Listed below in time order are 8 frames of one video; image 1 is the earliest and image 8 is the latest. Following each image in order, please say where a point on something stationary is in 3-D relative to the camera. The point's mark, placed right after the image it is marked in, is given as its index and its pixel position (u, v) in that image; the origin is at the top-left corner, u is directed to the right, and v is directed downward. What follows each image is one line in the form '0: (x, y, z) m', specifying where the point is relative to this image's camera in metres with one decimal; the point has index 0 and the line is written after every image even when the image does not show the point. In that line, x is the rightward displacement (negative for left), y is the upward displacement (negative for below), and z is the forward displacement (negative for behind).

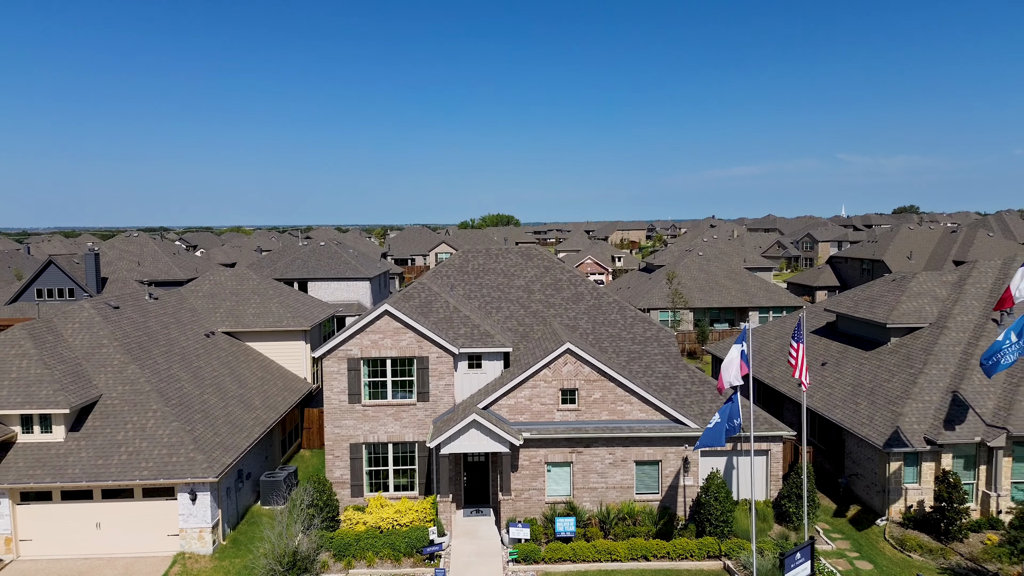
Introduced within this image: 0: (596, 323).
0: (+1.9, -0.8, +15.7) m
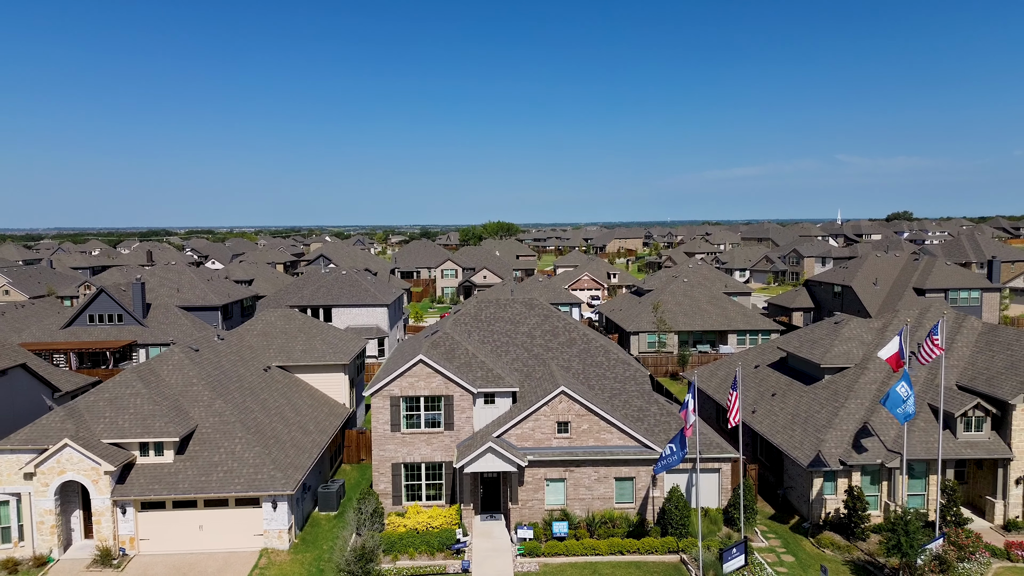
0: (+2.1, -2.1, +19.4) m
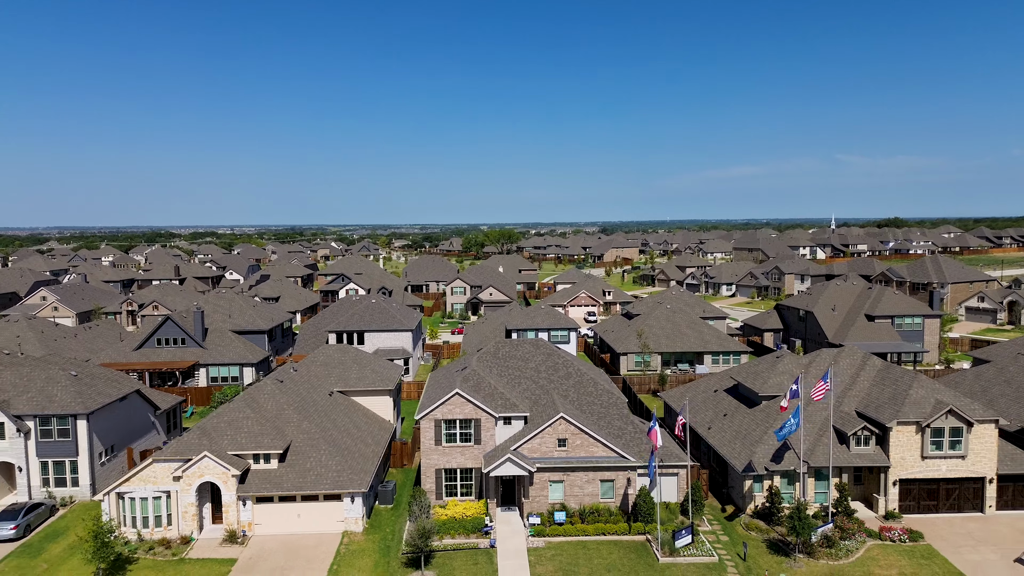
0: (+2.5, -3.8, +25.3) m
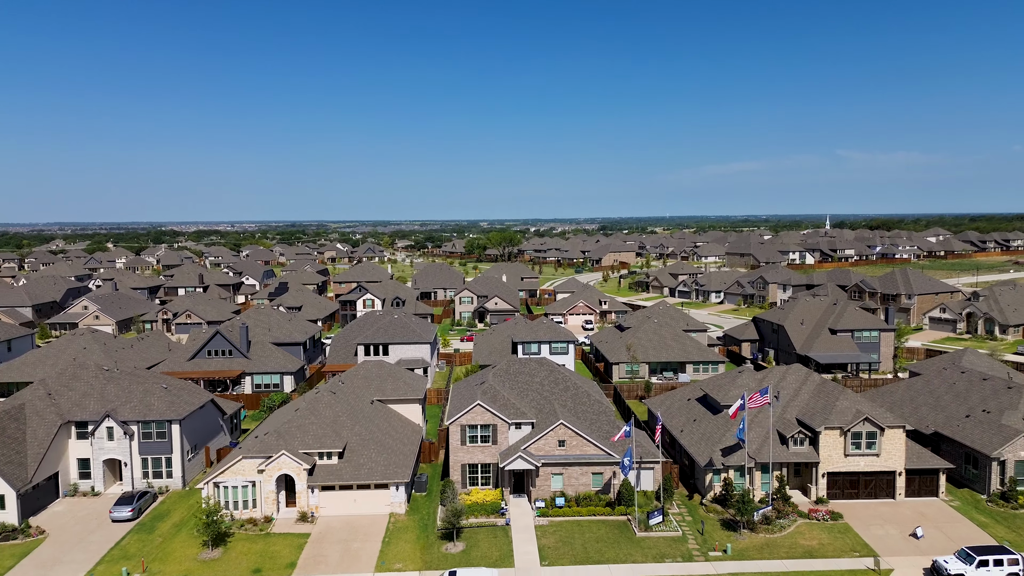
0: (+2.9, -5.1, +31.3) m
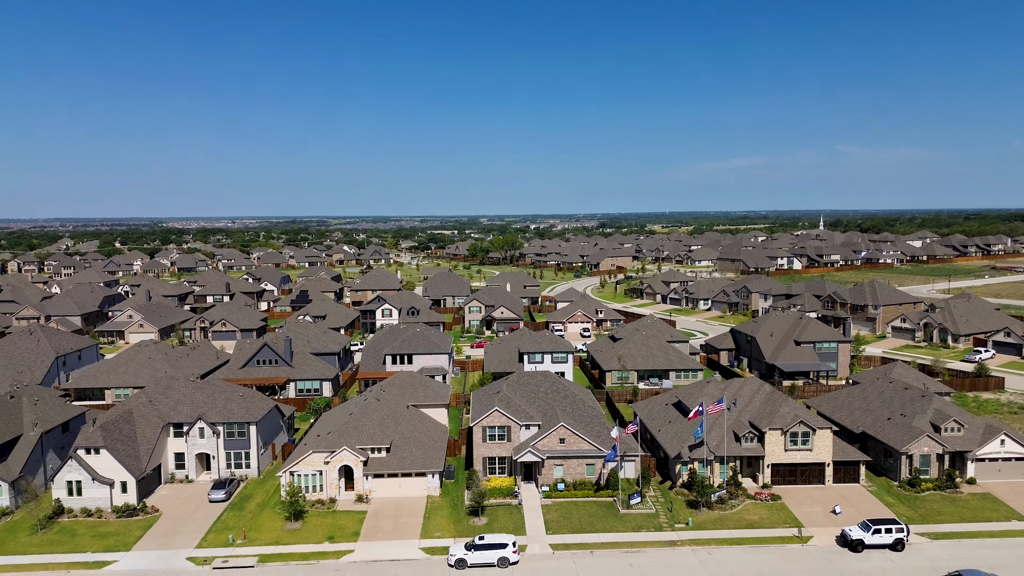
0: (+3.5, -6.7, +38.8) m
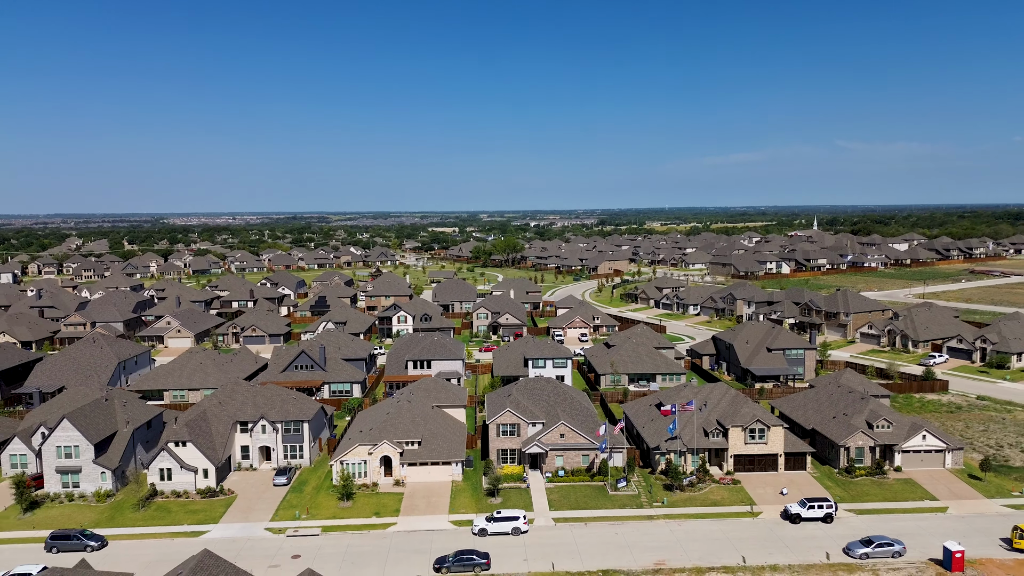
0: (+4.0, -8.1, +46.6) m
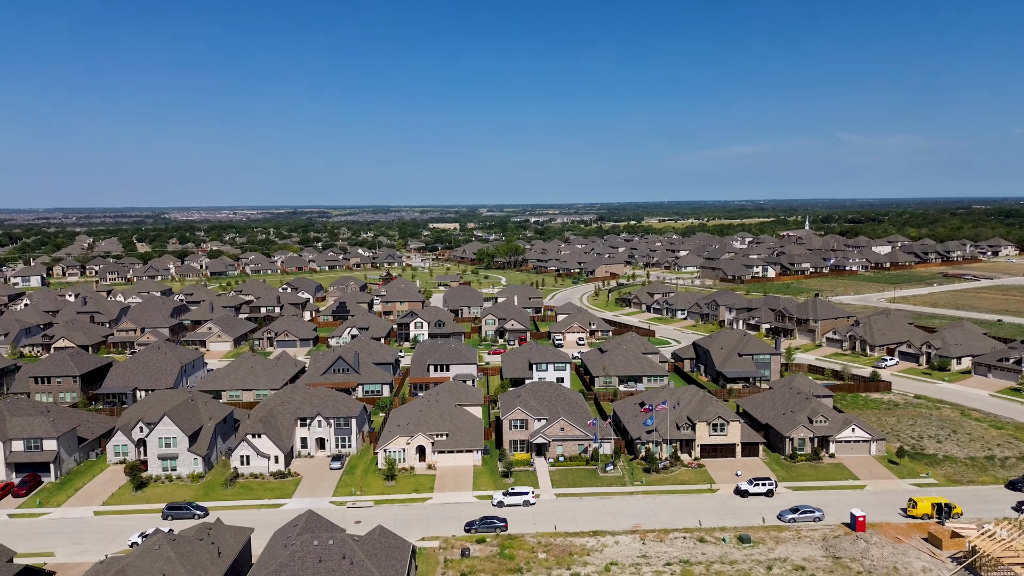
0: (+4.8, -9.8, +57.1) m
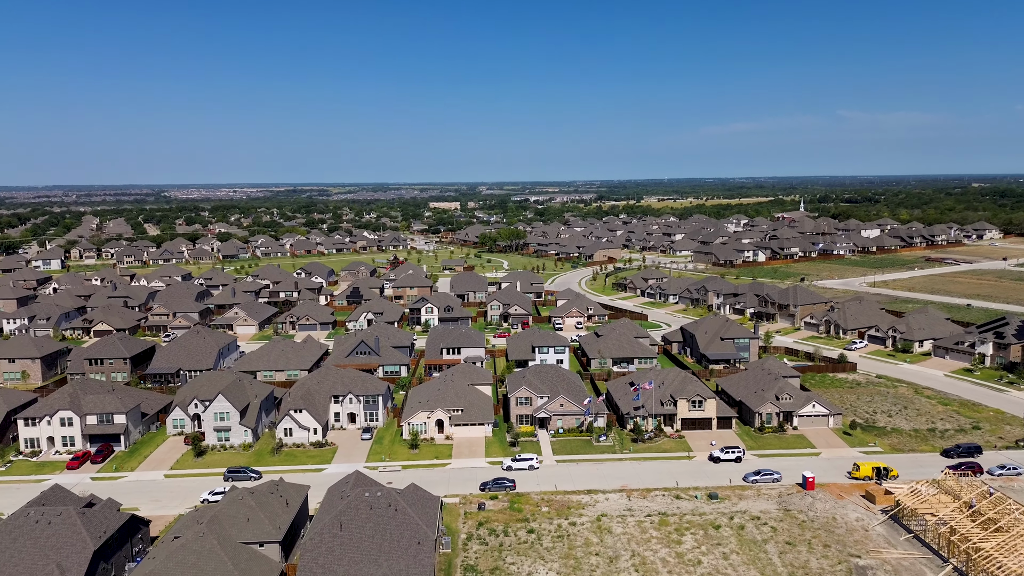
0: (+5.3, -9.2, +65.4) m
